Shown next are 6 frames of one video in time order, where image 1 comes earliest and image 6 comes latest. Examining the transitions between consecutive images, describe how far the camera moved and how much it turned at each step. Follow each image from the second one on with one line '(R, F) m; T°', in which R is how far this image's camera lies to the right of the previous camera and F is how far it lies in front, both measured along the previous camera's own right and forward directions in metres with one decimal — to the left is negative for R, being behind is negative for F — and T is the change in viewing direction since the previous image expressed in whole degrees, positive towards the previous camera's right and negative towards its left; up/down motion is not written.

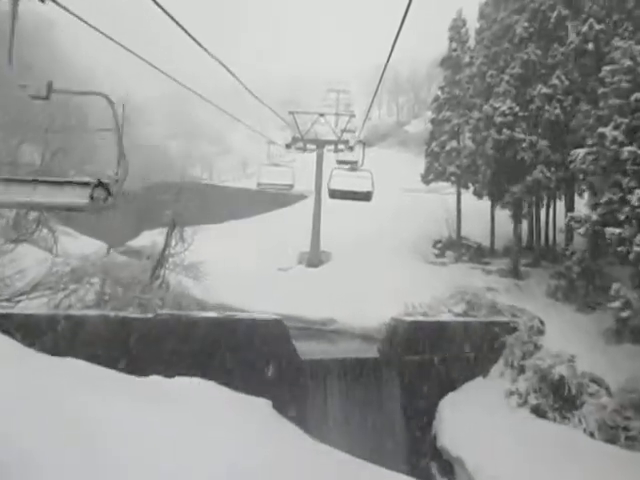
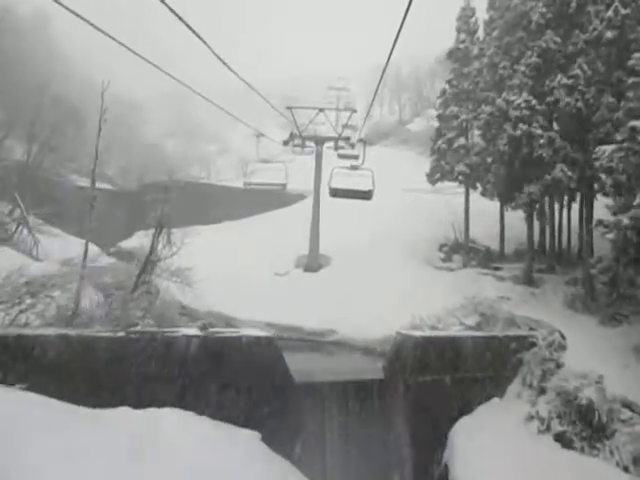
(0.0, +1.1) m; 0°
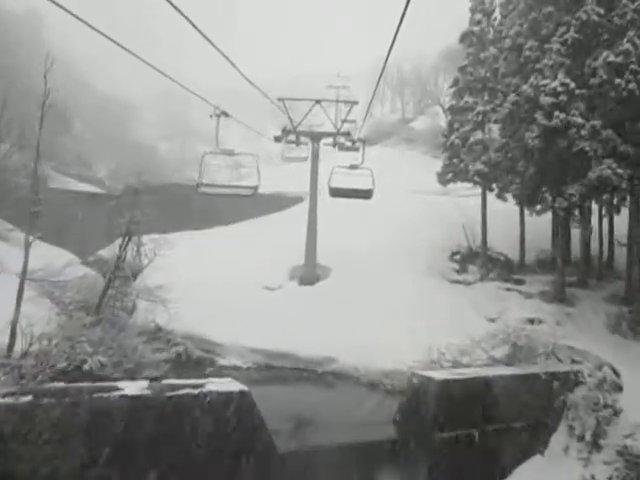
(+0.1, +2.1) m; 0°
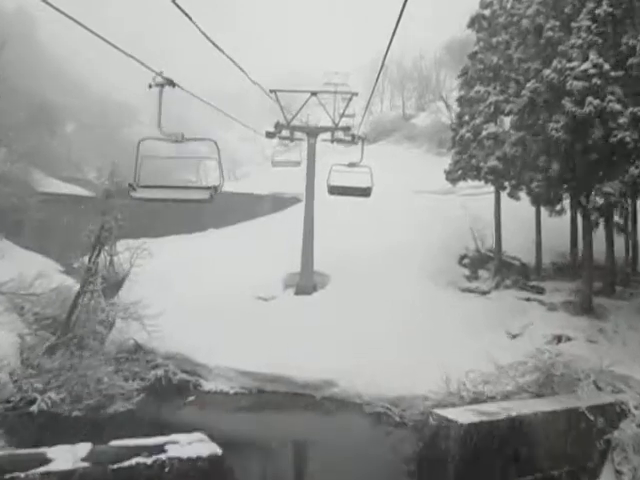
(0.0, +1.4) m; 0°
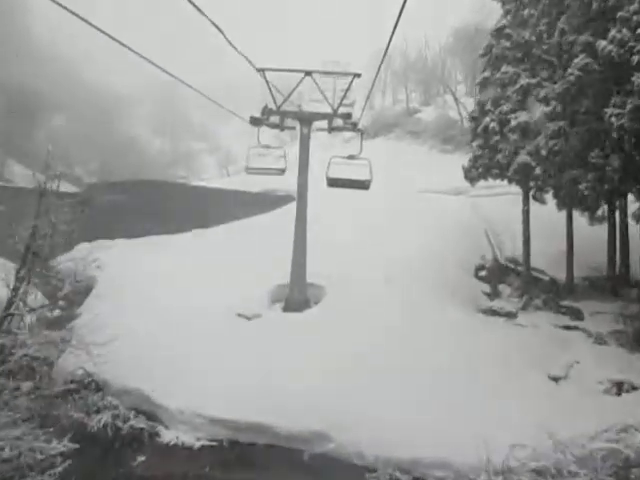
(+0.1, +2.2) m; 0°
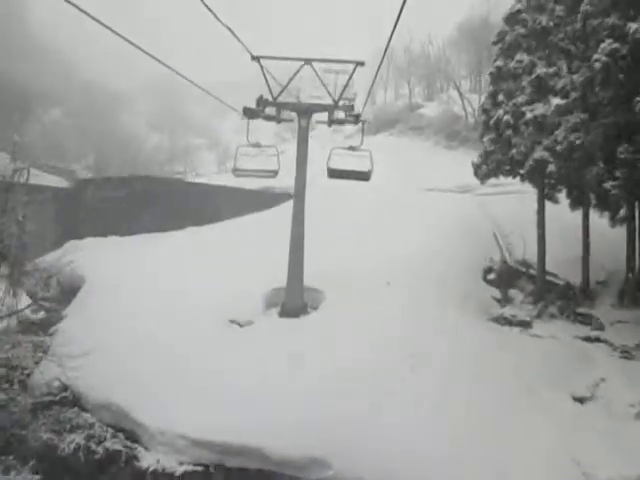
(0.0, +0.8) m; 0°
